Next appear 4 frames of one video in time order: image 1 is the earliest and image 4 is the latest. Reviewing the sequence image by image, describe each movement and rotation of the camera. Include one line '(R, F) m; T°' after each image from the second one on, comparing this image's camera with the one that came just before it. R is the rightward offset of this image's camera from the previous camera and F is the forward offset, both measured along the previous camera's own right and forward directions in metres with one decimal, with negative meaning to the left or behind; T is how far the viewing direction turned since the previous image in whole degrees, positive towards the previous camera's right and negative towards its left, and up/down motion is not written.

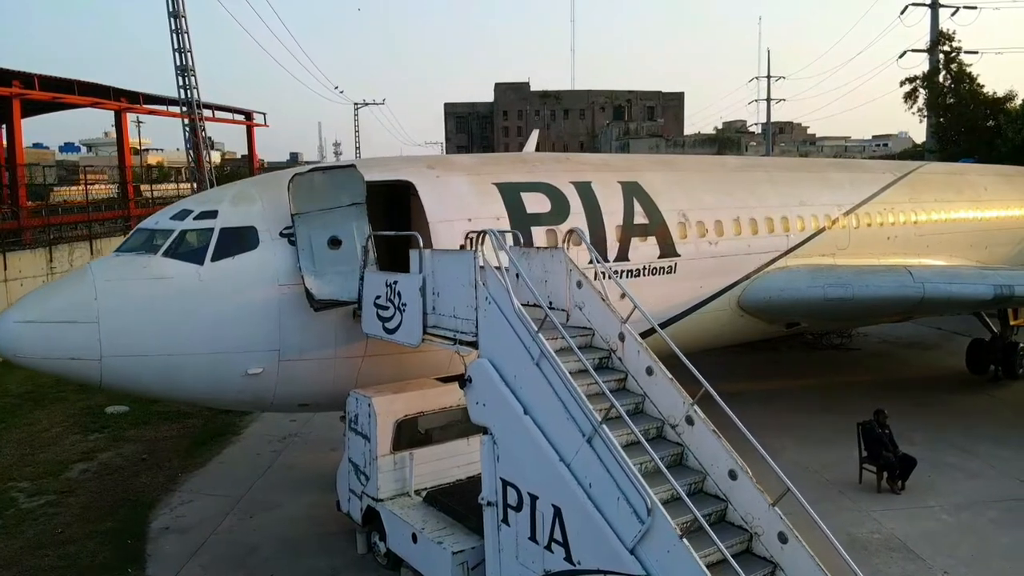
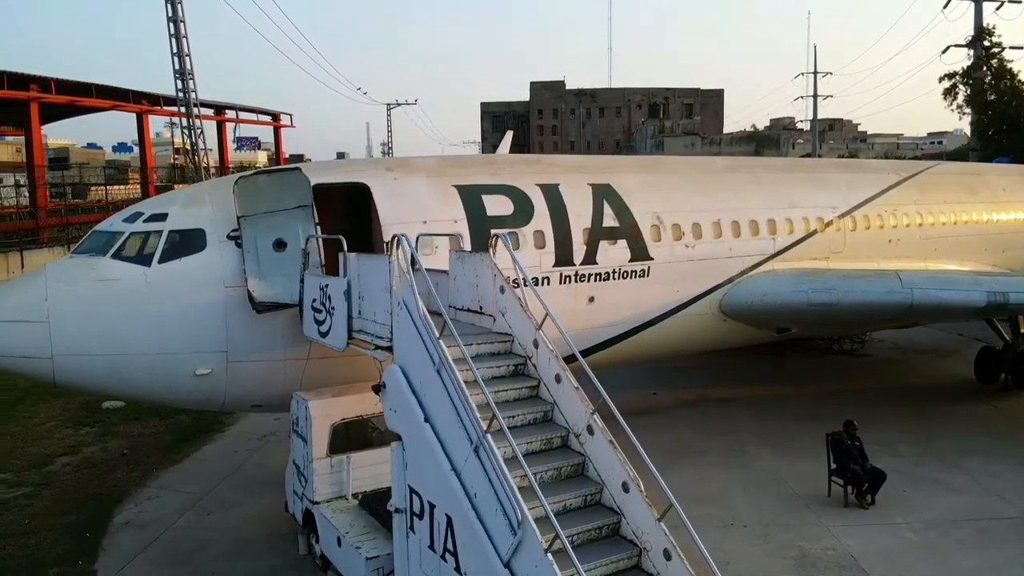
(+1.3, +0.1) m; -4°
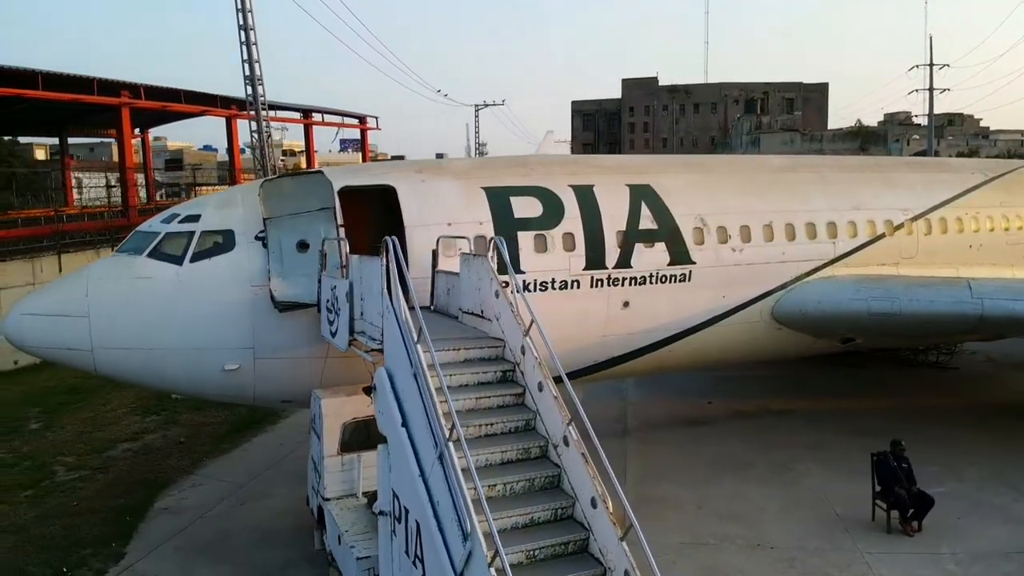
(+1.0, +0.2) m; -7°
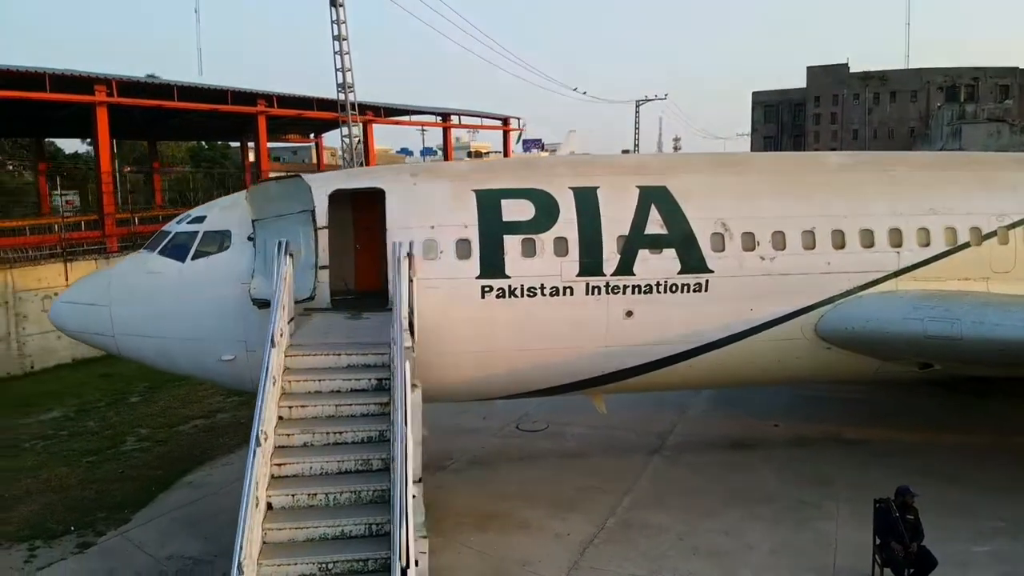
(+2.9, +0.6) m; -15°
